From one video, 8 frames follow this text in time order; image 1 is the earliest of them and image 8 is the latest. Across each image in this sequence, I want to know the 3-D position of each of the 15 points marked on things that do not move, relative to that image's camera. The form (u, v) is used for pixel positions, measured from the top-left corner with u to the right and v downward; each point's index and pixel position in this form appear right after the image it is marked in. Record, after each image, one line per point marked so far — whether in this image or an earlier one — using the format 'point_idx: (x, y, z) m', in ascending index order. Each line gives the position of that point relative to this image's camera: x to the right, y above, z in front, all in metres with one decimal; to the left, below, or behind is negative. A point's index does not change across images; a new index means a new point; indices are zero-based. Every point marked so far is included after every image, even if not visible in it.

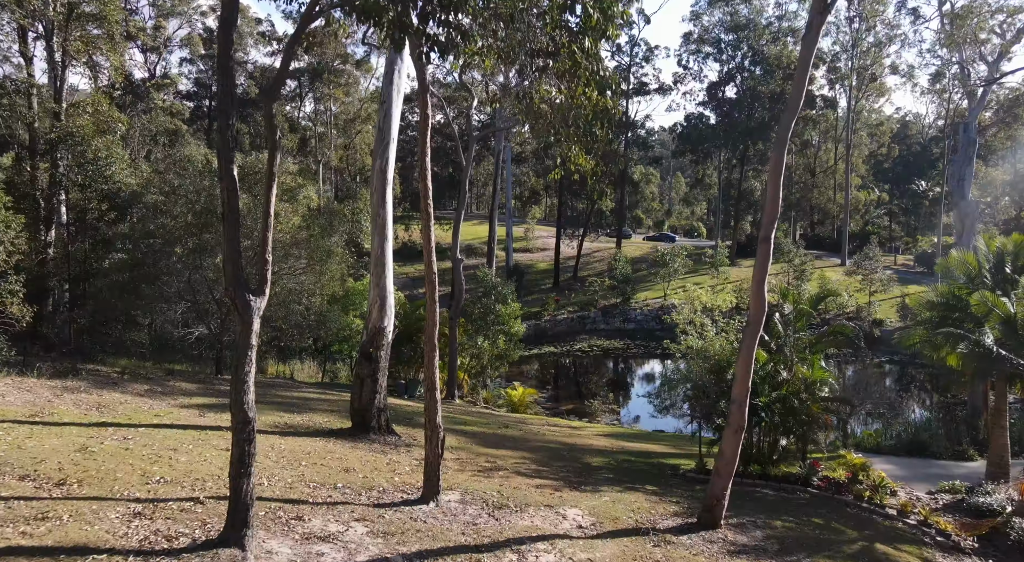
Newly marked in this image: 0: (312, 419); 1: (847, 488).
0: (-3.1, -2.1, +13.6) m
1: (+4.8, -3.0, +12.7) m
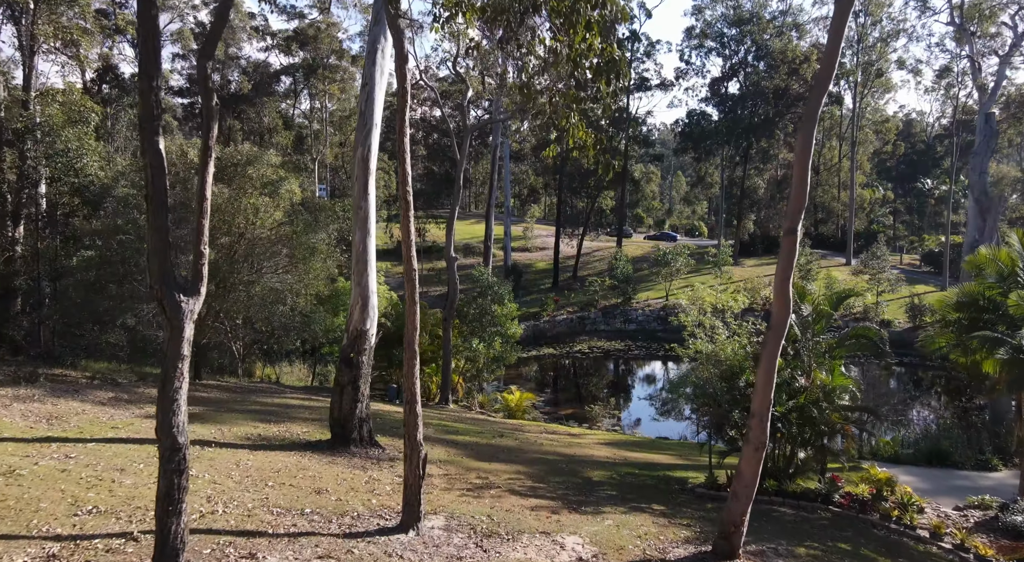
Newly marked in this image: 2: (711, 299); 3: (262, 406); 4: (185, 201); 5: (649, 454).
0: (-3.1, -2.1, +12.6) m
1: (+4.7, -2.9, +11.7) m
2: (+3.7, -0.4, +16.4) m
3: (-4.1, -2.1, +15.1) m
4: (-5.7, +1.4, +15.5) m
5: (+2.4, -3.0, +15.5) m
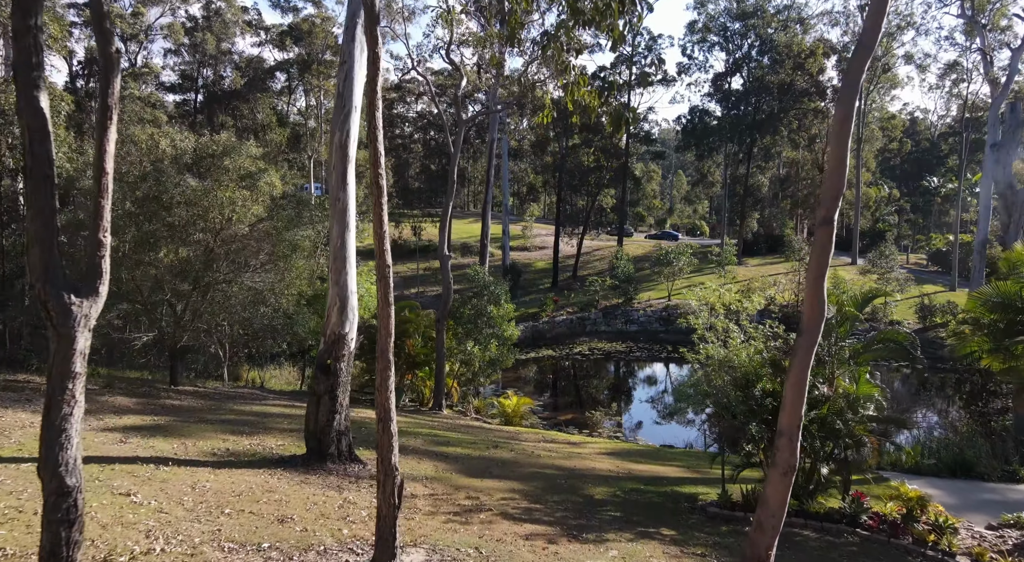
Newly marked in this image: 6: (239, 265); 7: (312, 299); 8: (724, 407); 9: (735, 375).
0: (-3.2, -2.1, +11.5) m
1: (+4.7, -2.9, +10.6) m
2: (+3.6, -0.3, +15.3) m
3: (-4.2, -2.1, +14.0) m
4: (-5.8, +1.4, +14.5) m
5: (+2.3, -3.0, +14.4) m
6: (-4.7, +0.3, +15.7) m
7: (-3.9, -0.3, +17.2) m
8: (+2.6, -1.6, +11.1) m
9: (+3.0, -1.3, +11.8) m
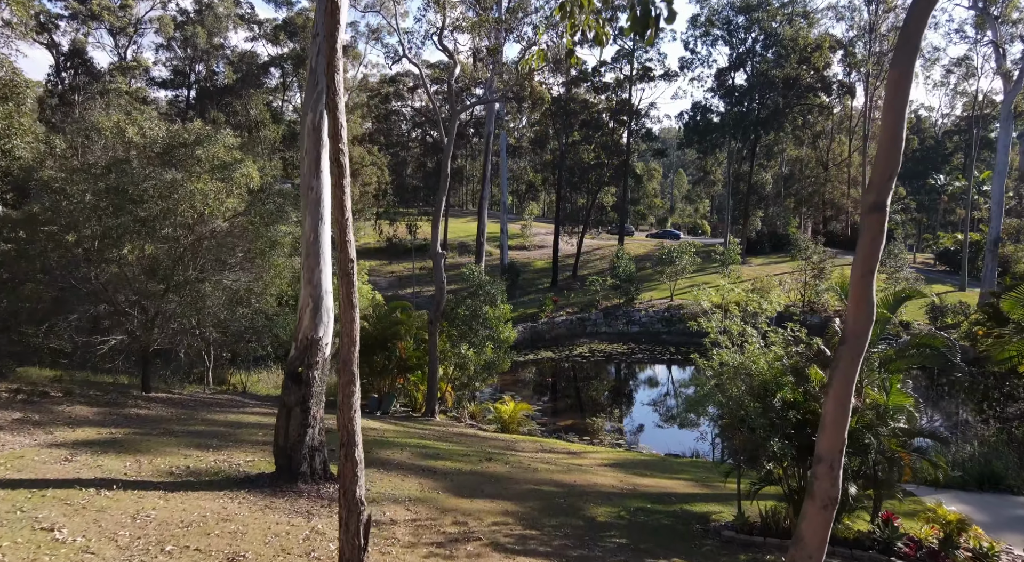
0: (-3.3, -2.0, +10.4) m
1: (+4.6, -2.9, +9.5) m
2: (+3.5, -0.3, +14.2) m
3: (-4.3, -2.0, +12.9) m
4: (-5.8, +1.4, +13.4) m
5: (+2.2, -3.0, +13.3) m
6: (-4.8, +0.3, +14.6) m
7: (-4.0, -0.3, +16.1) m
8: (+2.6, -1.5, +10.0) m
9: (+2.9, -1.2, +10.7) m
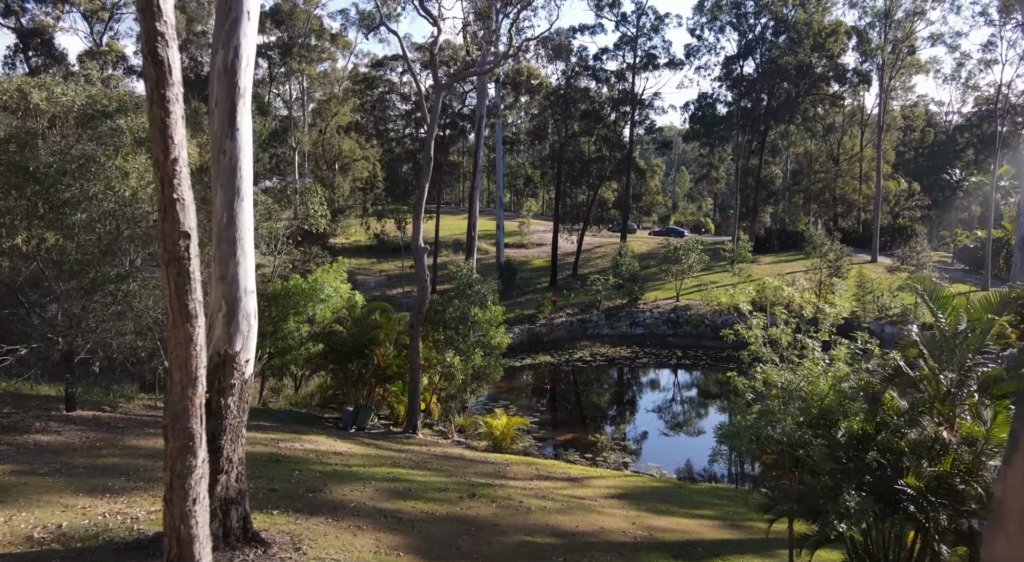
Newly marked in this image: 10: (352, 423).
0: (-3.4, -2.0, +8.1) m
1: (+4.4, -2.9, +7.2) m
2: (+3.4, -0.3, +11.9) m
3: (-4.4, -2.0, +10.6) m
4: (-6.0, +1.4, +11.0) m
5: (+2.1, -2.9, +11.0) m
6: (-5.0, +0.3, +12.3) m
7: (-4.1, -0.3, +13.8) m
8: (+2.4, -1.5, +7.7) m
9: (+2.8, -1.2, +8.3) m
10: (-3.1, -2.8, +17.3) m
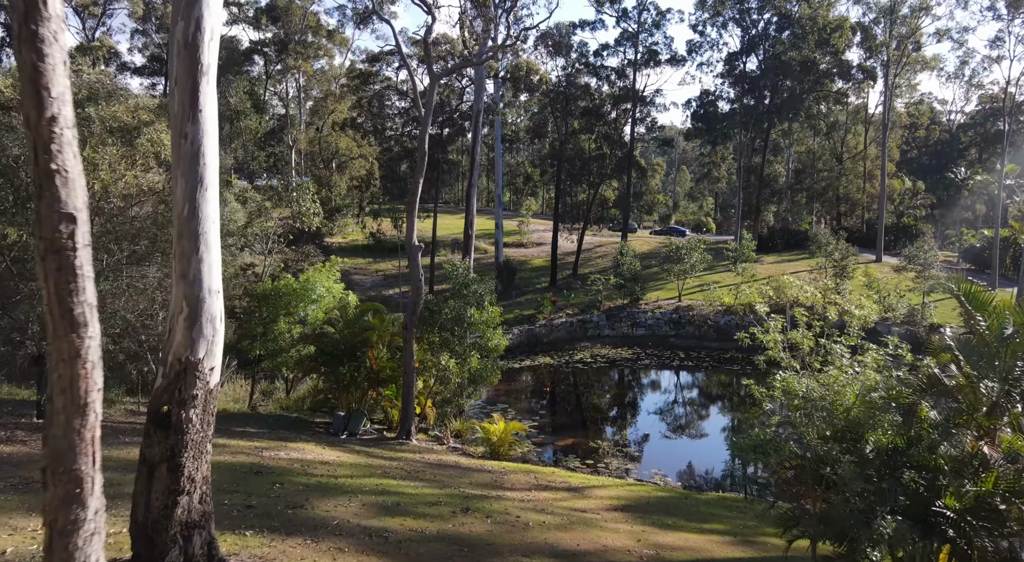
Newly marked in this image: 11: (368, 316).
0: (-3.5, -2.0, +7.4) m
1: (+4.4, -2.9, +6.5) m
2: (+3.4, -0.3, +11.2) m
3: (-4.5, -2.0, +9.8) m
4: (-6.0, +1.5, +10.3) m
5: (+2.1, -2.9, +10.3) m
6: (-5.0, +0.3, +11.6) m
7: (-4.1, -0.3, +13.1) m
8: (+2.4, -1.5, +7.0) m
9: (+2.7, -1.2, +7.6) m
10: (-3.2, -2.8, +16.6) m
11: (-2.8, -0.7, +17.0) m
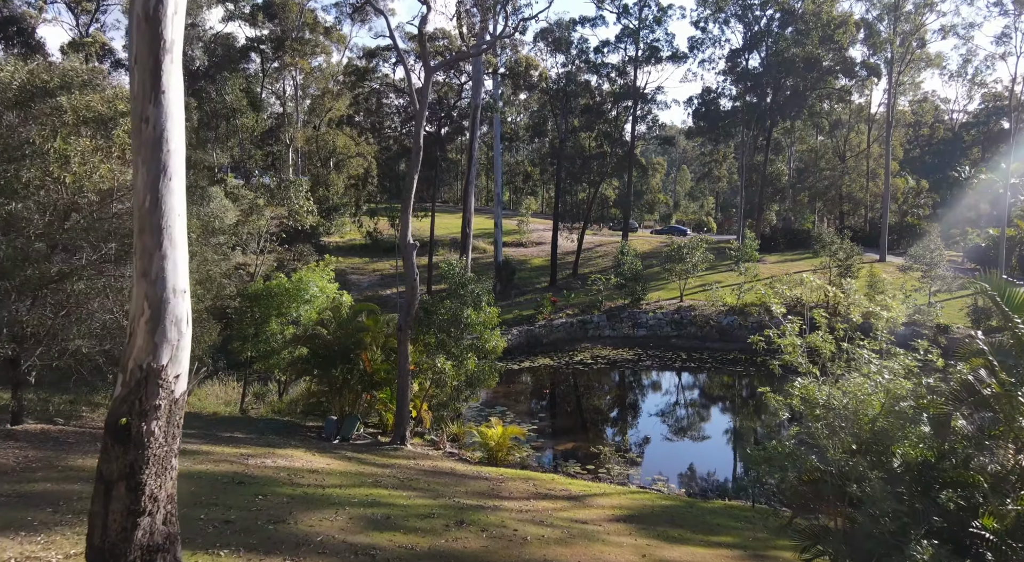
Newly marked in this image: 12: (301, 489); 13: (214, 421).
0: (-3.5, -2.0, +6.8) m
1: (+4.4, -2.9, +5.9) m
2: (+3.3, -0.3, +10.6) m
3: (-4.5, -2.0, +9.3) m
4: (-6.0, +1.5, +9.7) m
5: (+2.0, -2.9, +9.7) m
6: (-5.0, +0.3, +11.0) m
7: (-4.2, -0.3, +12.5) m
8: (+2.4, -1.5, +6.4) m
9: (+2.7, -1.2, +7.1) m
10: (-3.2, -2.7, +16.0) m
11: (-2.8, -0.7, +16.4) m
12: (-2.5, -2.4, +10.2) m
13: (-5.3, -2.5, +15.7) m
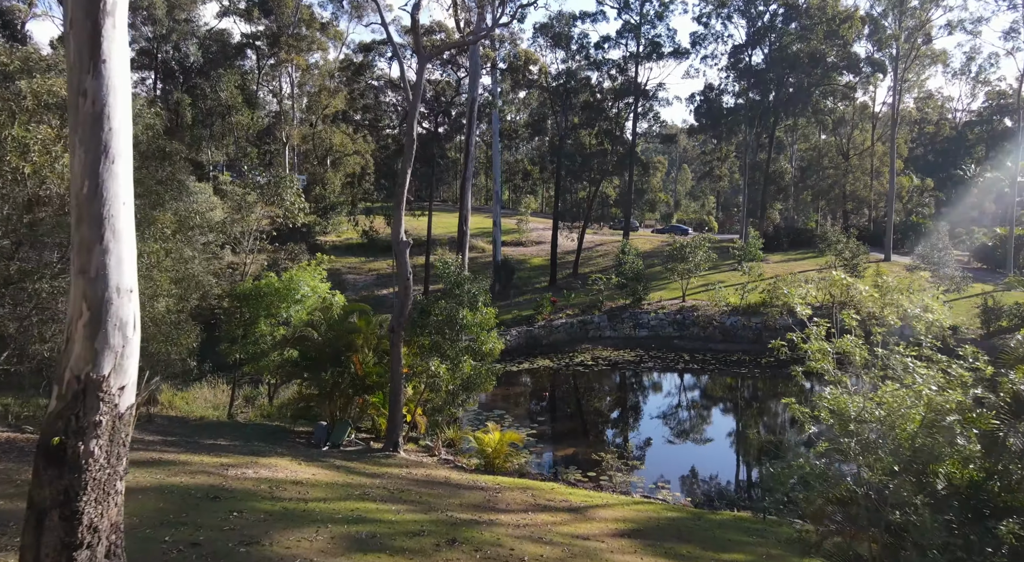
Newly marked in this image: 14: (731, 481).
0: (-3.5, -2.0, +6.1) m
1: (+4.3, -2.8, +5.2) m
2: (+3.3, -0.3, +9.9) m
3: (-4.5, -2.0, +8.5) m
4: (-6.1, +1.5, +9.0) m
5: (+2.0, -2.9, +9.0) m
6: (-5.1, +0.3, +10.3) m
7: (-4.2, -0.3, +11.8) m
8: (+2.3, -1.5, +5.7) m
9: (+2.7, -1.2, +6.3) m
10: (-3.2, -2.7, +15.3) m
11: (-2.8, -0.7, +15.7) m
12: (-2.5, -2.4, +9.4) m
13: (-5.3, -2.5, +15.0) m
14: (+3.9, -3.5, +15.4) m
